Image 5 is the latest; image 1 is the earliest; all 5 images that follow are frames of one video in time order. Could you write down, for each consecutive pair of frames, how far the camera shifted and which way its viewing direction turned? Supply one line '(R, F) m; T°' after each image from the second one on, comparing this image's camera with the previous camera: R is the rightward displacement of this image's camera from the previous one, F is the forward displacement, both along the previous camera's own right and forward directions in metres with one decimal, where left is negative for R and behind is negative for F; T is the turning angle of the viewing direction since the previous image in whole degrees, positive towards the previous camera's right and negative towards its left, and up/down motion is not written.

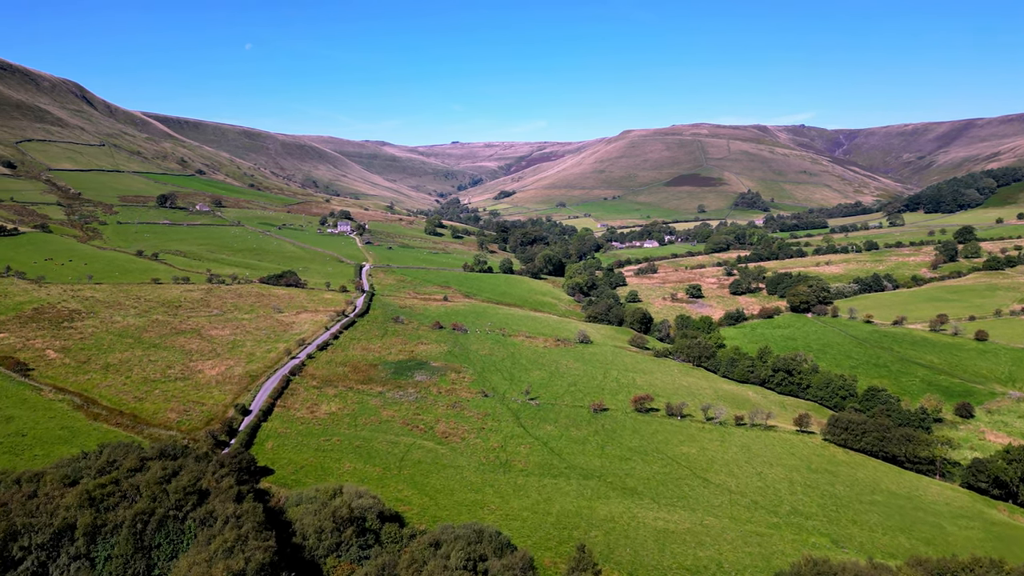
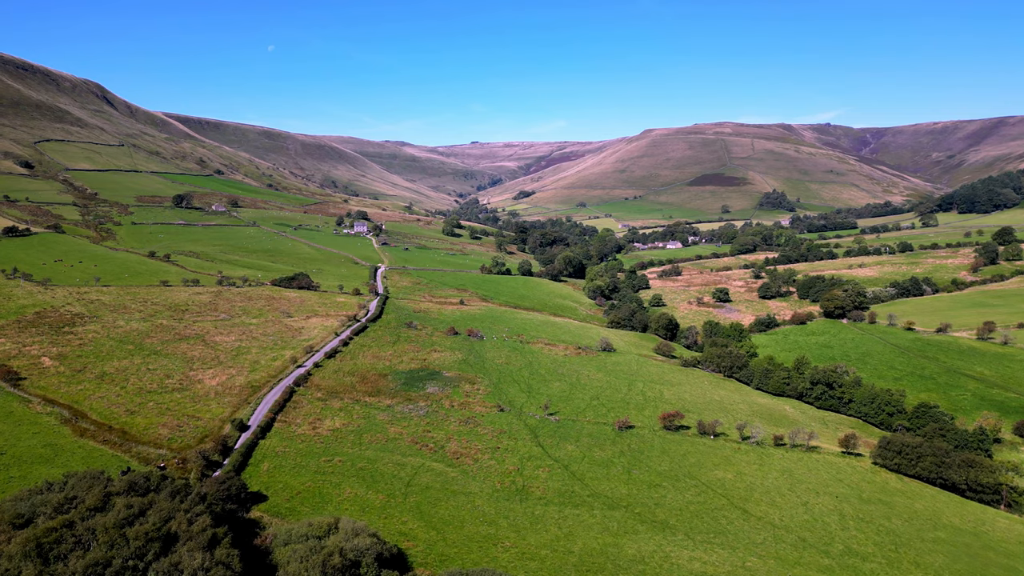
(0.0, +3.8) m; -2°
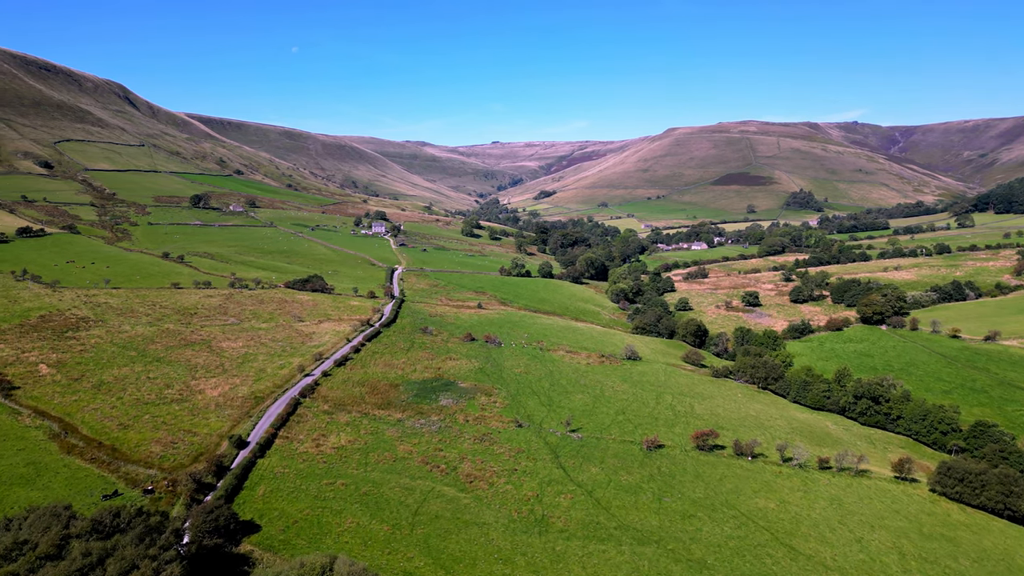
(0.0, +3.6) m; -3°
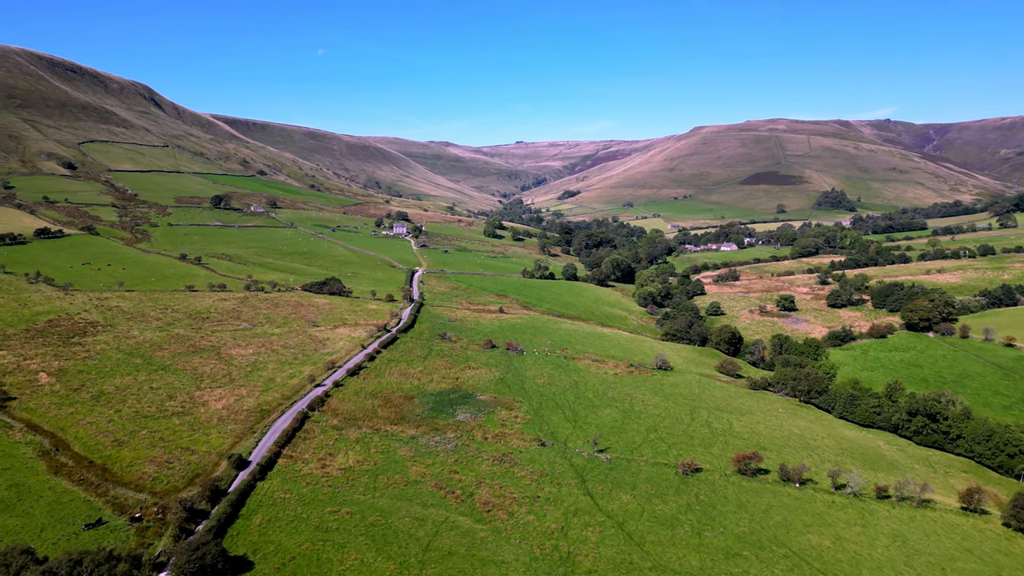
(-0.1, +3.7) m; -3°
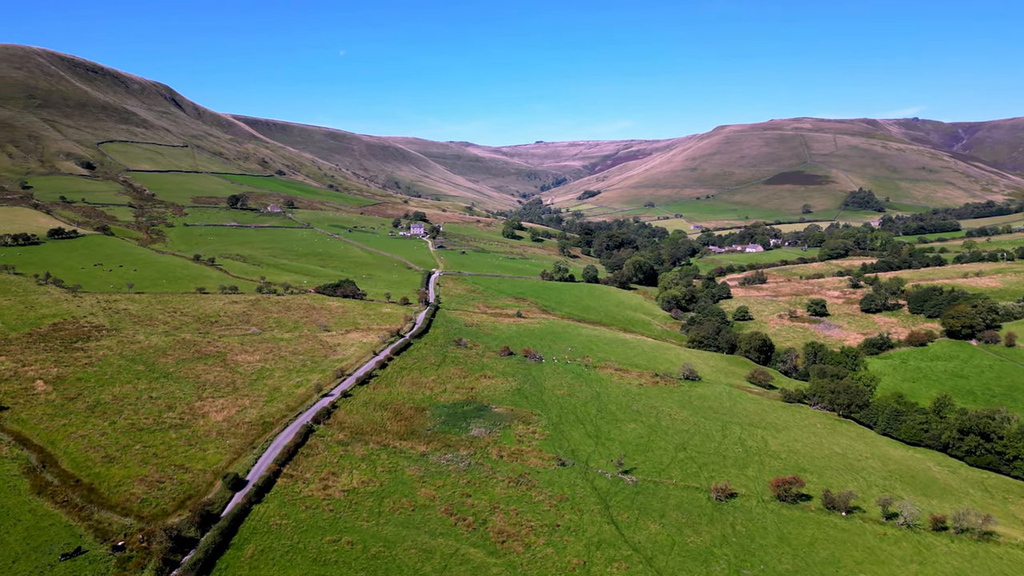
(0.0, +3.1) m; -2°
